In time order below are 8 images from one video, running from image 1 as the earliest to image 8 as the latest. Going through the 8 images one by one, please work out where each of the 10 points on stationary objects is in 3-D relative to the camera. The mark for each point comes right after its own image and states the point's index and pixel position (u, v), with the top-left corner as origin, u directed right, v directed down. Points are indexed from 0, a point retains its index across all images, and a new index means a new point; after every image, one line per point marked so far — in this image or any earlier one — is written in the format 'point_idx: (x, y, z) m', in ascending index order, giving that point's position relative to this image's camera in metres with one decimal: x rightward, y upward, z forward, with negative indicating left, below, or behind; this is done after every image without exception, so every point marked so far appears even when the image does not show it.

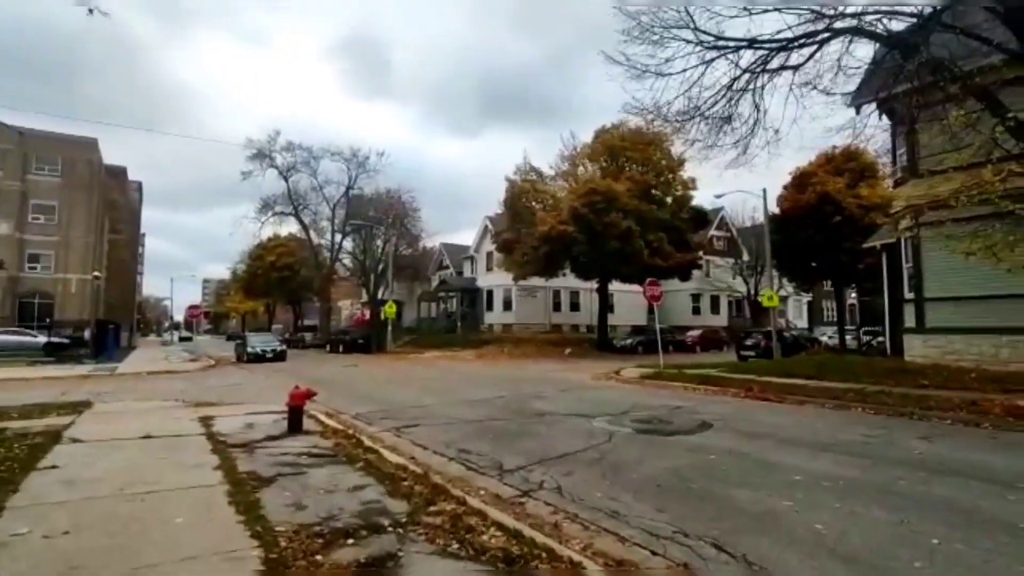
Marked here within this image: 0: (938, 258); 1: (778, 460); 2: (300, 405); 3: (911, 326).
0: (+13.5, +1.0, +18.0) m
1: (+3.8, -2.4, +7.8) m
2: (-4.0, -2.2, +10.4) m
3: (+13.3, -1.3, +18.9) m
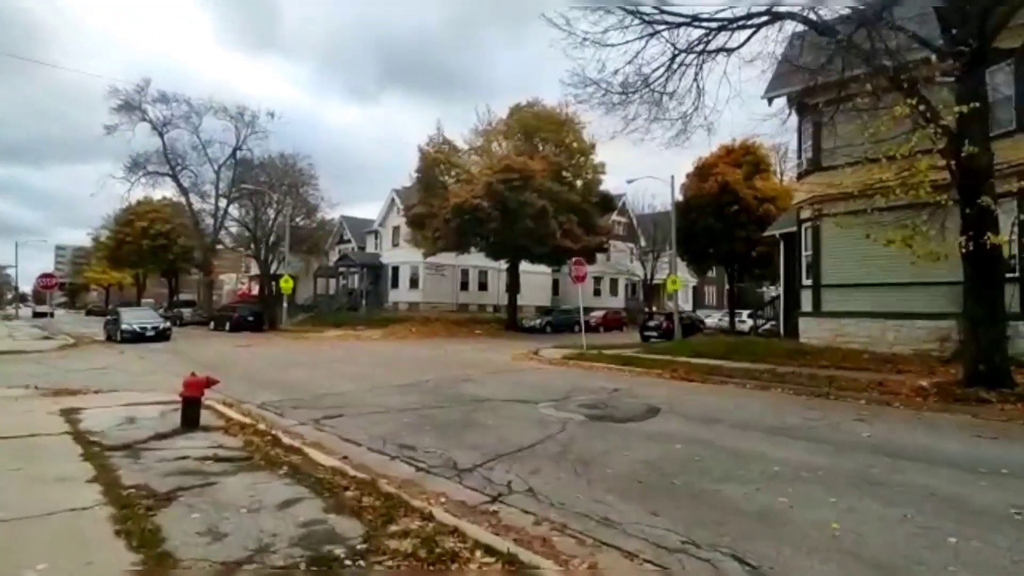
0: (+11.0, +1.4, +19.2) m
1: (+3.2, -2.2, +7.5) m
2: (-5.0, -1.7, +8.7) m
3: (+10.6, -0.8, +20.0) m
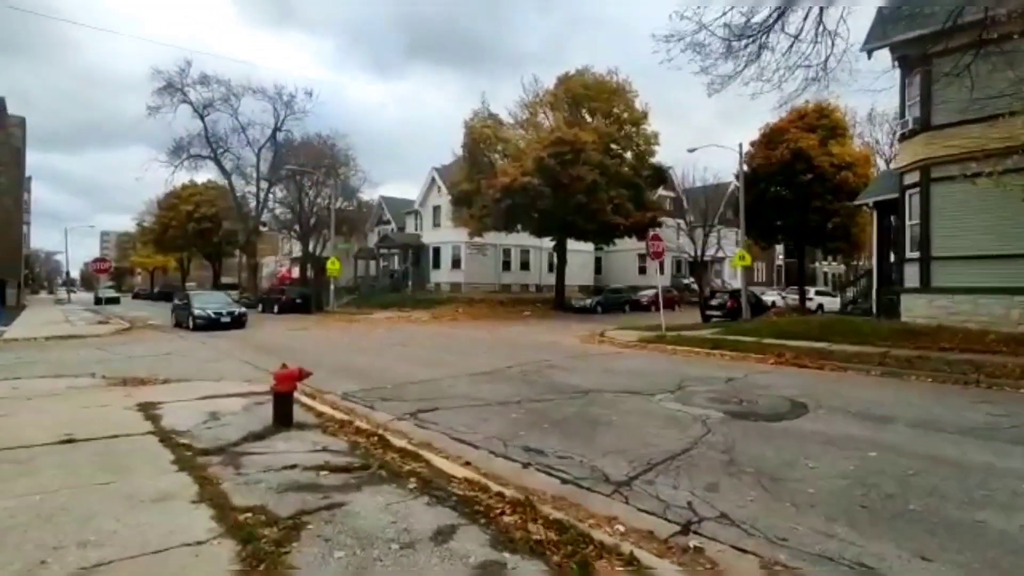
0: (+13.4, +2.3, +17.2) m
1: (+4.9, -1.9, +6.1) m
2: (-3.1, -1.4, +7.7) m
3: (+13.0, 0.0, +18.1) m
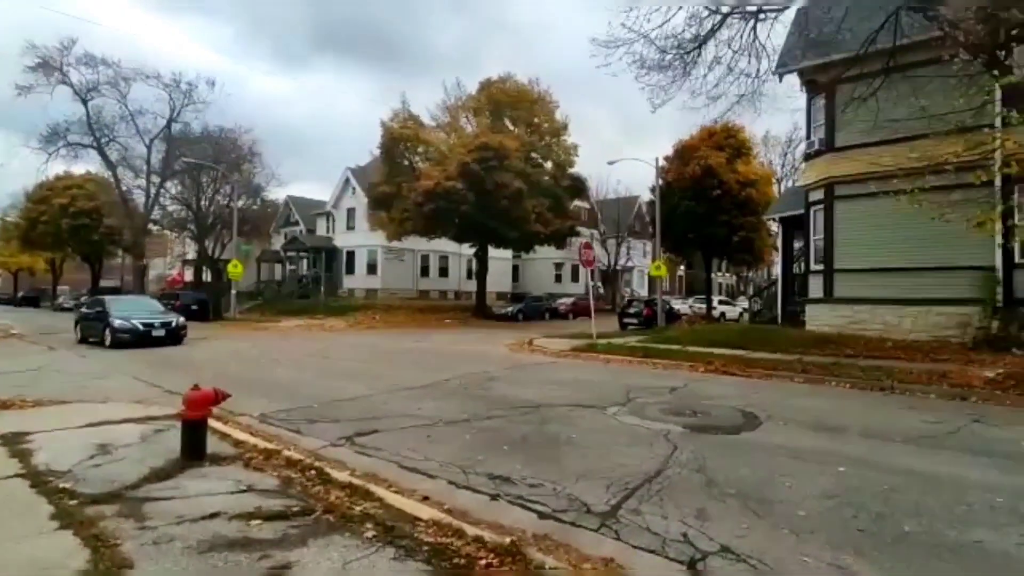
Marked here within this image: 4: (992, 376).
0: (+11.2, +1.9, +18.5) m
1: (+4.6, -2.0, +6.1) m
2: (-3.6, -1.5, +6.5) m
3: (+10.7, -0.3, +19.3) m
4: (+10.4, -1.9, +11.9) m
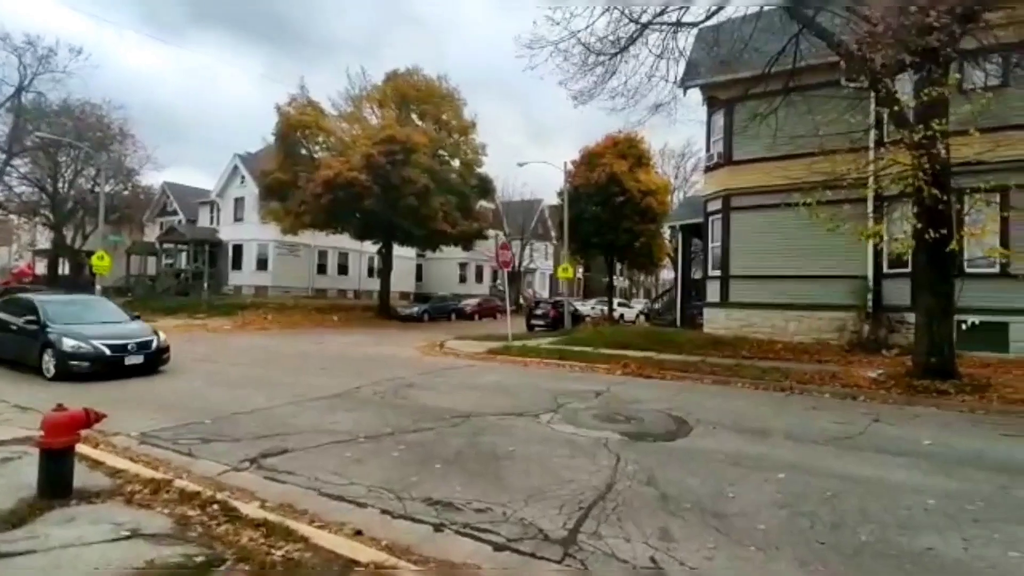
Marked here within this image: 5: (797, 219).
0: (+8.3, +1.7, +19.7) m
1: (+3.9, -2.1, +6.4) m
2: (-4.2, -1.5, +5.2) m
3: (+7.6, -0.5, +20.4) m
4: (+8.6, -2.1, +13.1) m
5: (+9.7, +2.3, +18.8) m
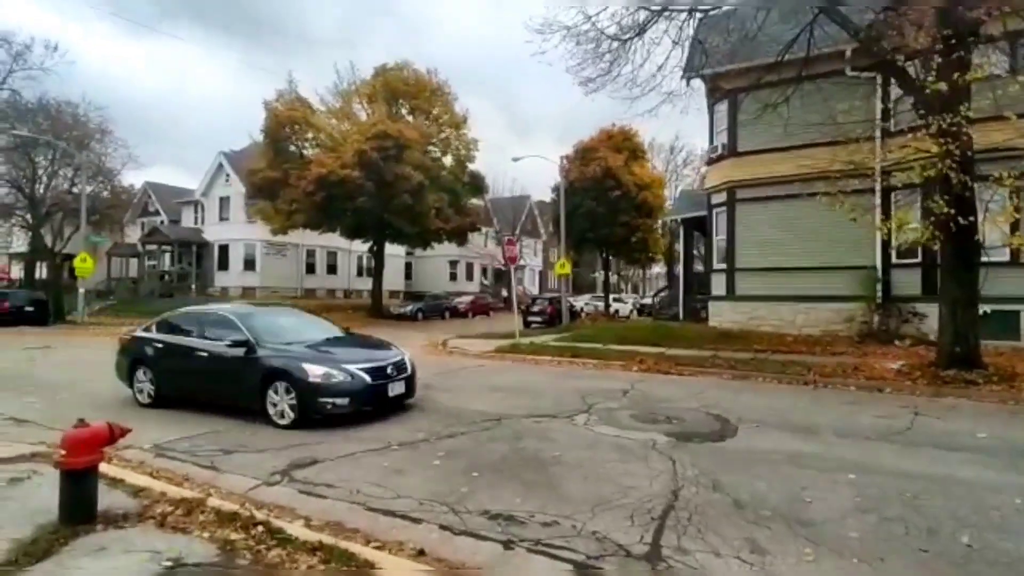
0: (+8.5, +2.0, +19.5) m
1: (+4.5, -2.0, +6.1) m
2: (-3.6, -1.5, +4.7) m
3: (+7.8, -0.2, +20.2) m
4: (+9.0, -1.9, +12.9) m
5: (+9.8, +2.6, +18.6) m
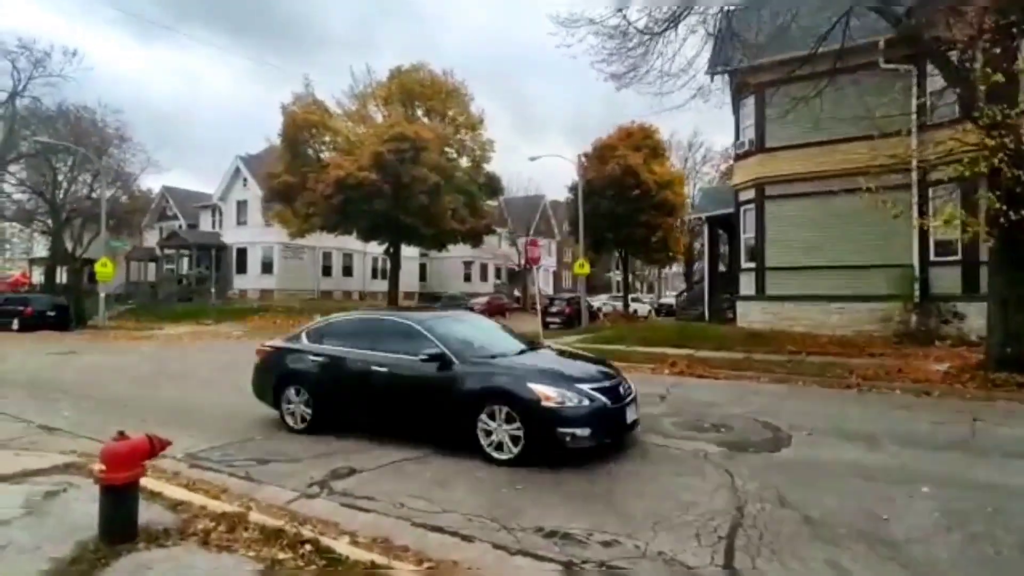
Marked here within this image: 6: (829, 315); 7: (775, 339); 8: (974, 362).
0: (+9.2, +2.0, +19.0) m
1: (+5.0, -2.0, +5.7) m
2: (-3.1, -1.6, +4.5) m
3: (+8.6, -0.2, +19.8) m
4: (+9.7, -1.8, +12.4) m
5: (+10.6, +2.6, +18.1) m
6: (+10.6, -0.9, +18.3) m
7: (+8.4, -1.6, +17.6) m
8: (+10.7, -1.7, +12.8) m
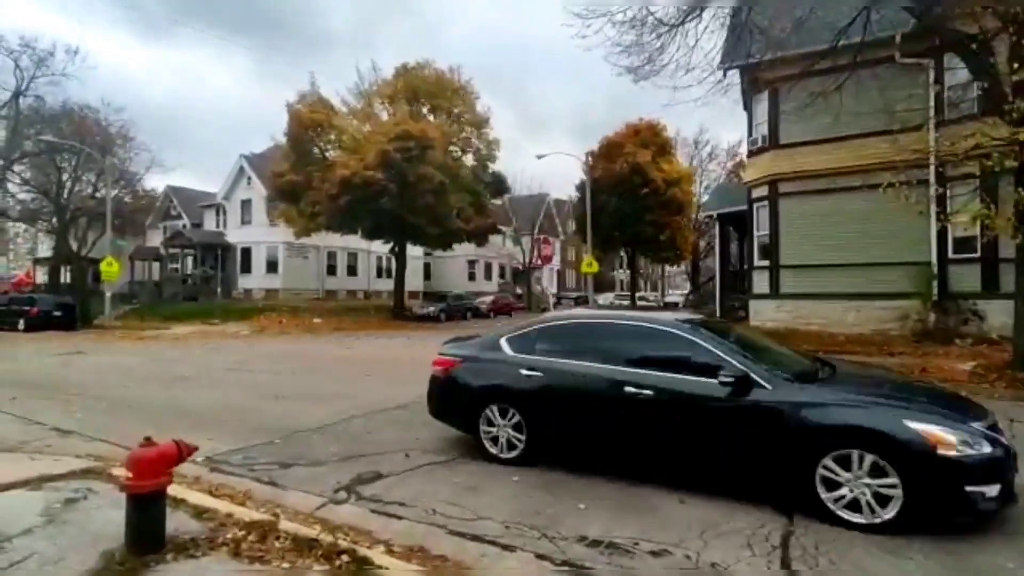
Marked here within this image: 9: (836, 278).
0: (+9.6, +2.1, +18.8) m
1: (+5.4, -2.0, +5.5) m
2: (-2.8, -1.5, +4.3) m
3: (+9.0, -0.2, +19.5) m
4: (+10.1, -1.8, +12.2) m
5: (+11.0, +2.7, +17.9) m
6: (+10.9, -0.8, +18.0) m
7: (+8.8, -1.6, +17.4) m
8: (+11.1, -1.7, +12.6) m
9: (+10.8, +0.4, +18.2) m
